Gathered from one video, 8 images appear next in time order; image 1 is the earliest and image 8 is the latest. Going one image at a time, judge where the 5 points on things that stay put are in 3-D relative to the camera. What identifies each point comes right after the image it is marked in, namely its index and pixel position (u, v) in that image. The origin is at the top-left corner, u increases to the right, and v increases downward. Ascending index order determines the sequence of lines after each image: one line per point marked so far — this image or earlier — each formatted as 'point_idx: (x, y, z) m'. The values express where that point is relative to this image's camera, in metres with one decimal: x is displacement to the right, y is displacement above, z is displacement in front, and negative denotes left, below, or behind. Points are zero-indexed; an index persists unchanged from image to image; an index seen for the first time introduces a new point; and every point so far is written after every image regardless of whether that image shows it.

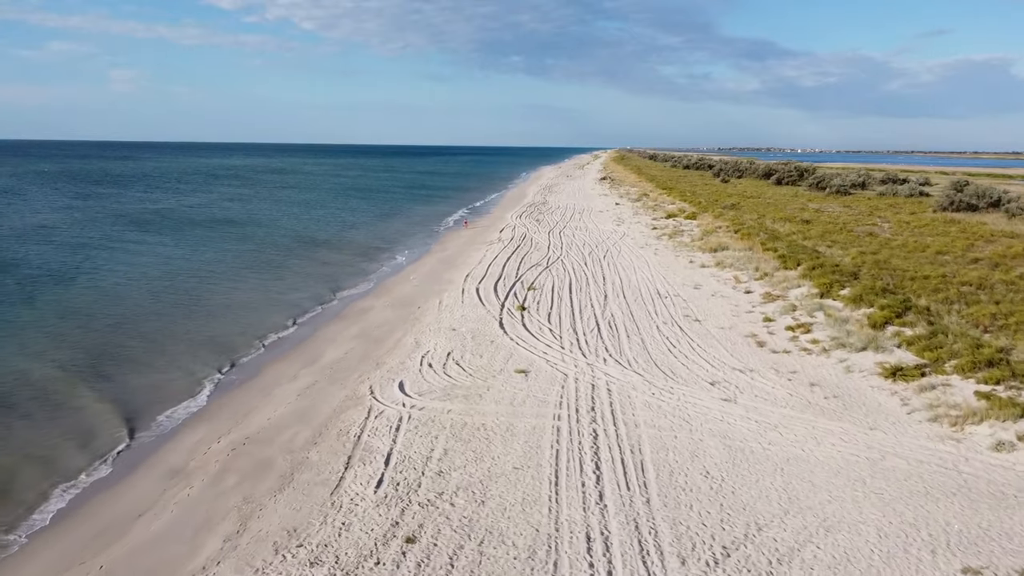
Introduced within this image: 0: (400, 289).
0: (-1.8, 0.0, +17.7) m
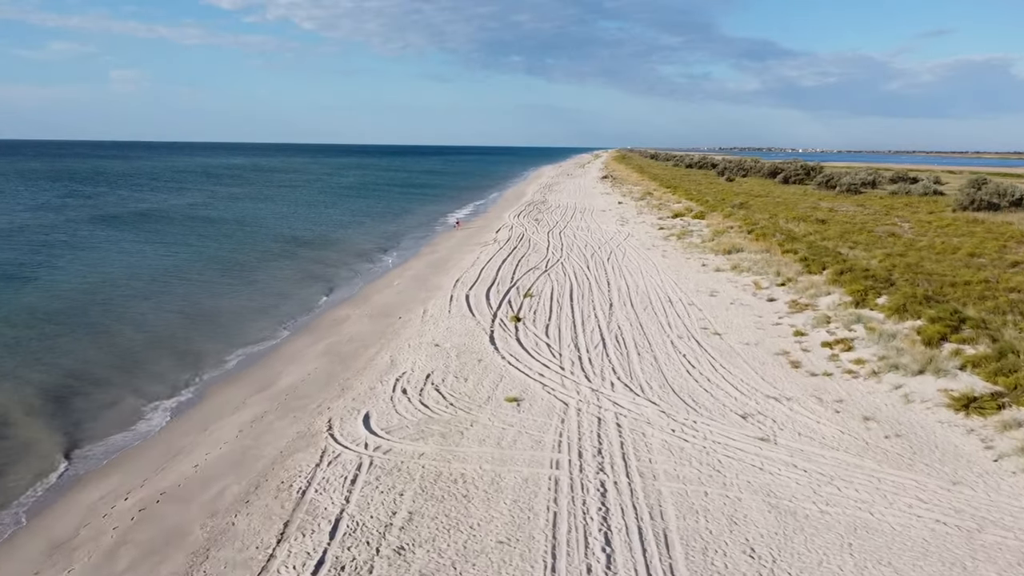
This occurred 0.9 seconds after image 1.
0: (-1.9, -0.1, +15.9) m
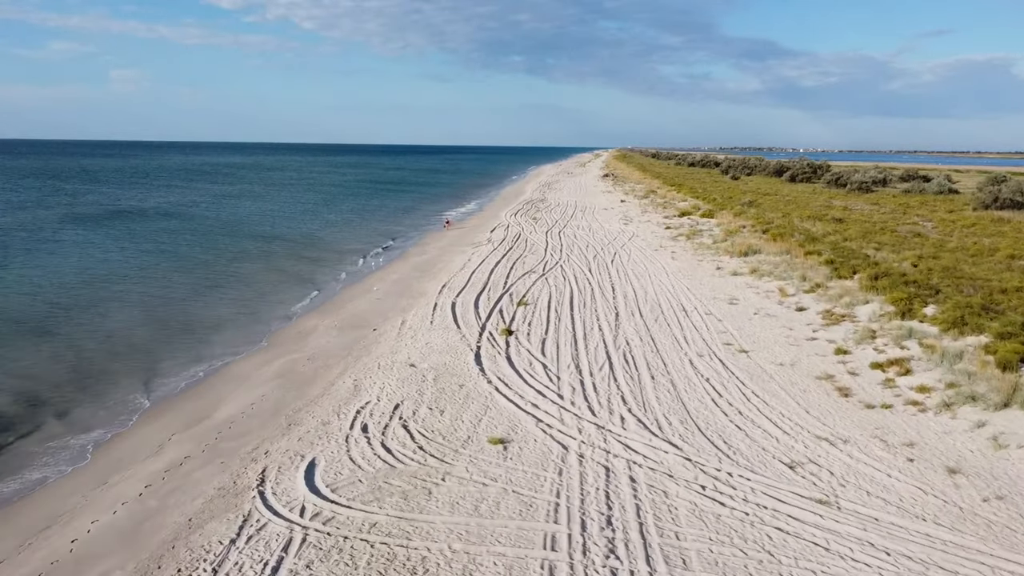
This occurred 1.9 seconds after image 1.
0: (-2.0, -0.2, +14.0) m
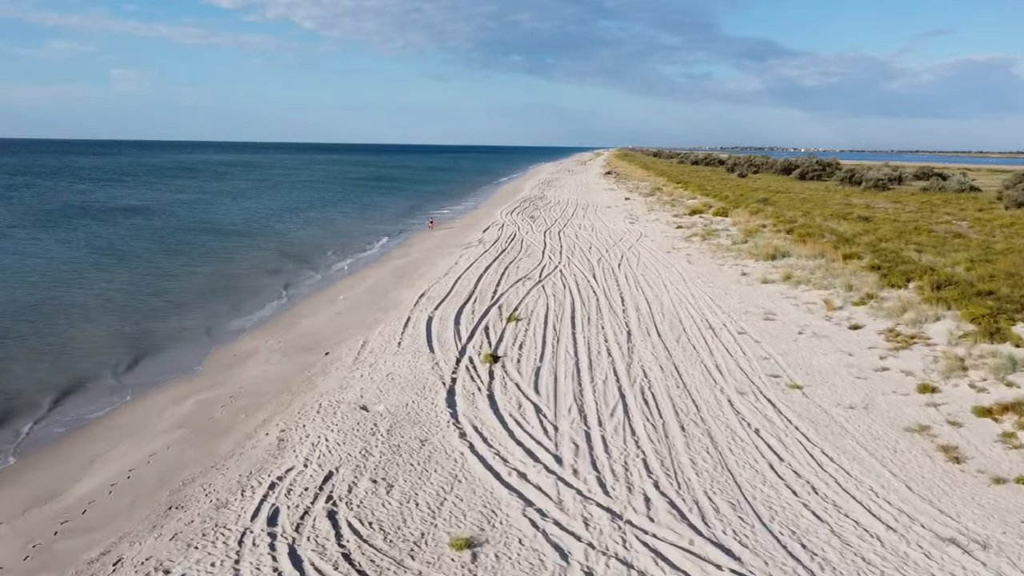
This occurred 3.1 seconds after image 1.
0: (-2.1, -0.3, +11.7) m
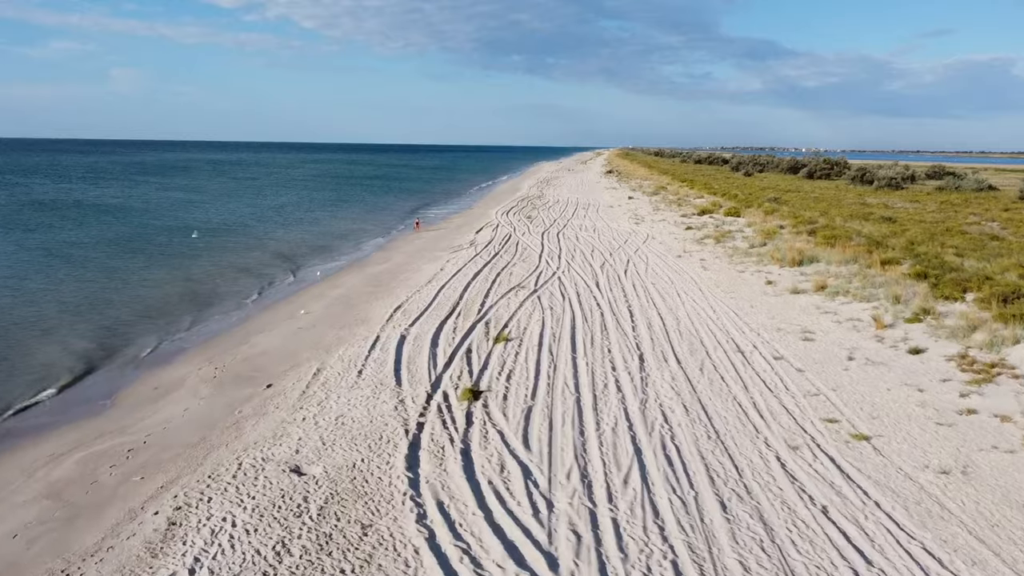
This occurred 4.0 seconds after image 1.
0: (-2.2, -0.5, +9.8) m
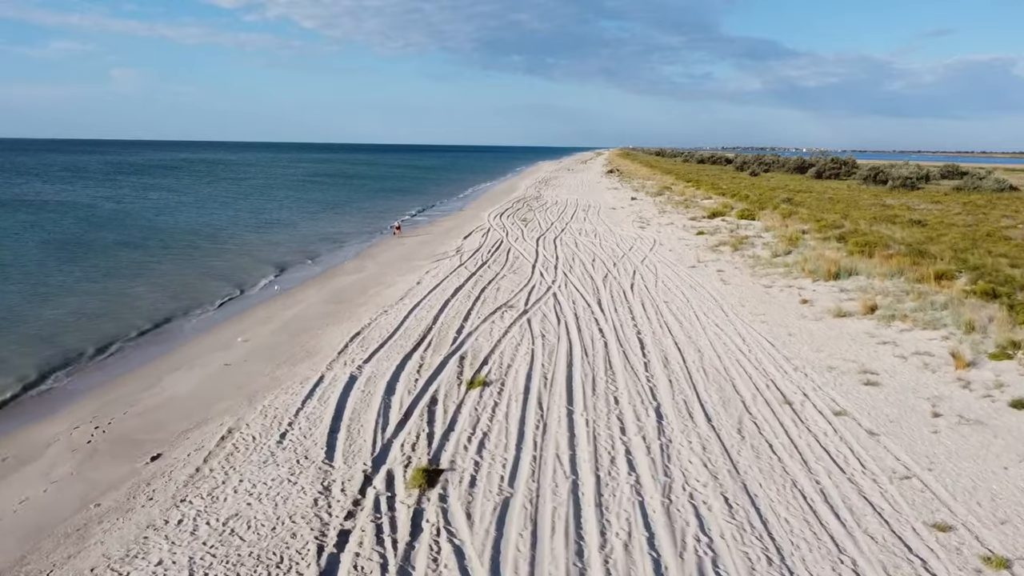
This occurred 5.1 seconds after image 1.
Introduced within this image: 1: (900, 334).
0: (-2.3, -0.7, +7.8) m
1: (+3.1, -0.4, +8.7) m
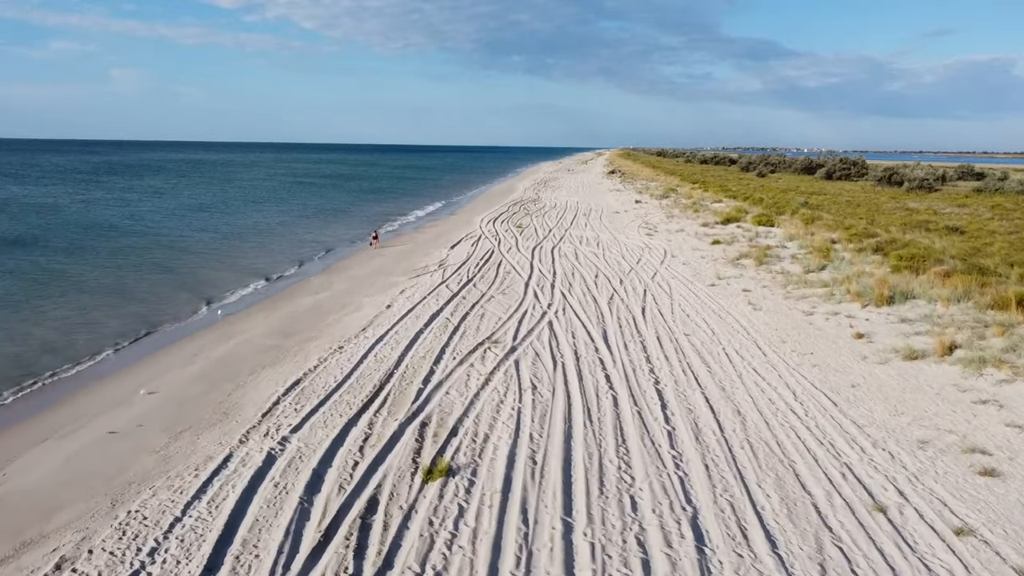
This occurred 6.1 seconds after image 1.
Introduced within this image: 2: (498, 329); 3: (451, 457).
0: (-2.4, -0.9, +5.7) m
1: (+3.0, -0.6, +6.7) m
2: (-0.1, -0.4, +9.3) m
3: (-0.3, -0.8, +5.4) m
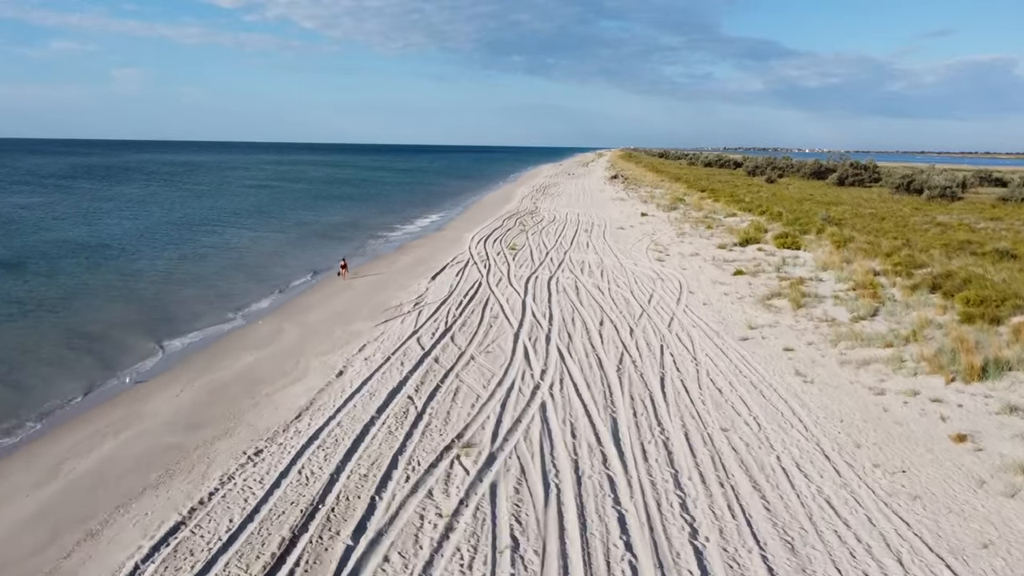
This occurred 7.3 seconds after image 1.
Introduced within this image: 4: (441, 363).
0: (-2.6, -1.4, +3.5) m
1: (+2.9, -1.1, +4.4) m
2: (-0.2, -0.9, +7.0) m
3: (-0.4, -1.3, +3.2) m
4: (-0.5, -0.6, +8.9) m
